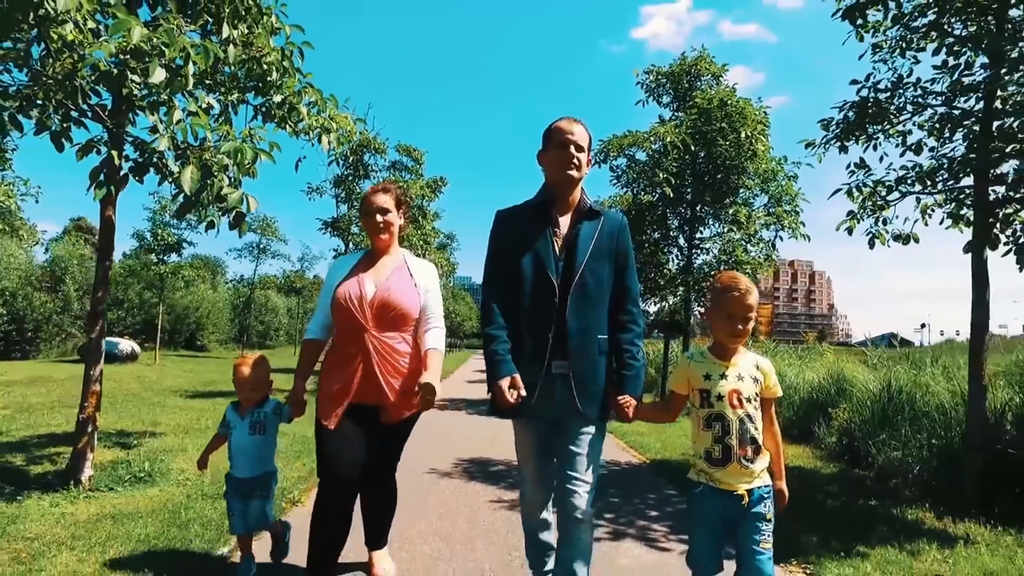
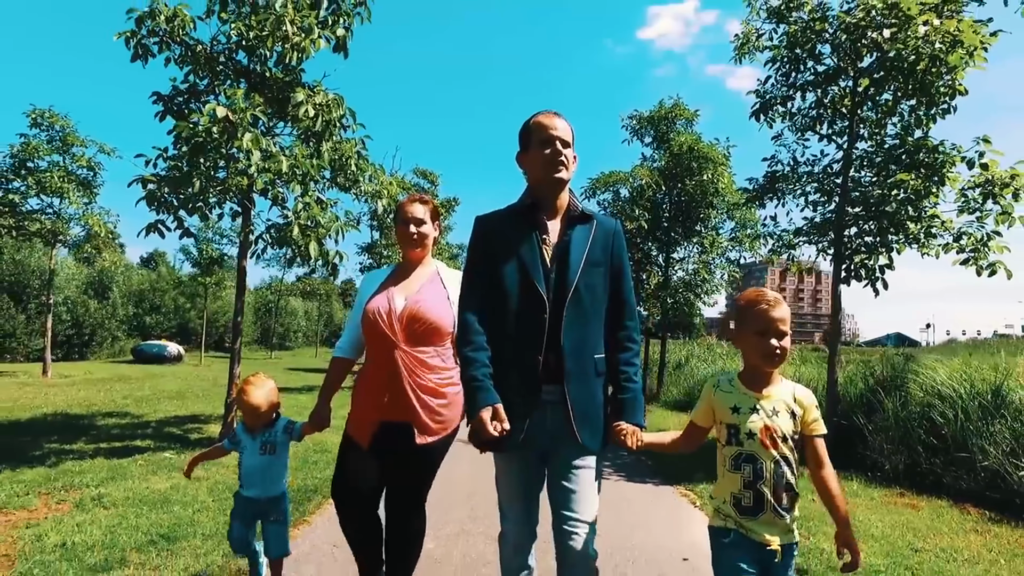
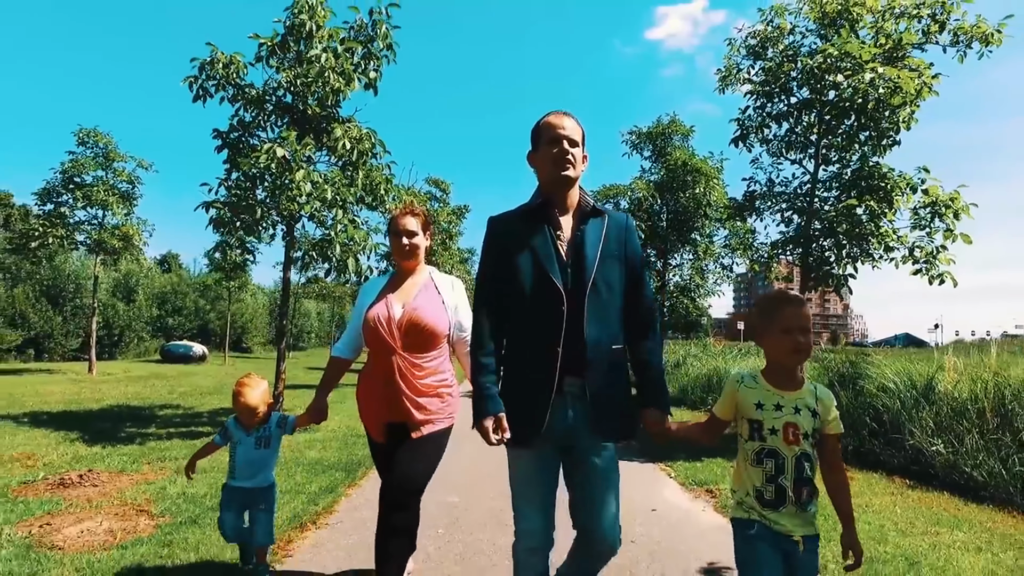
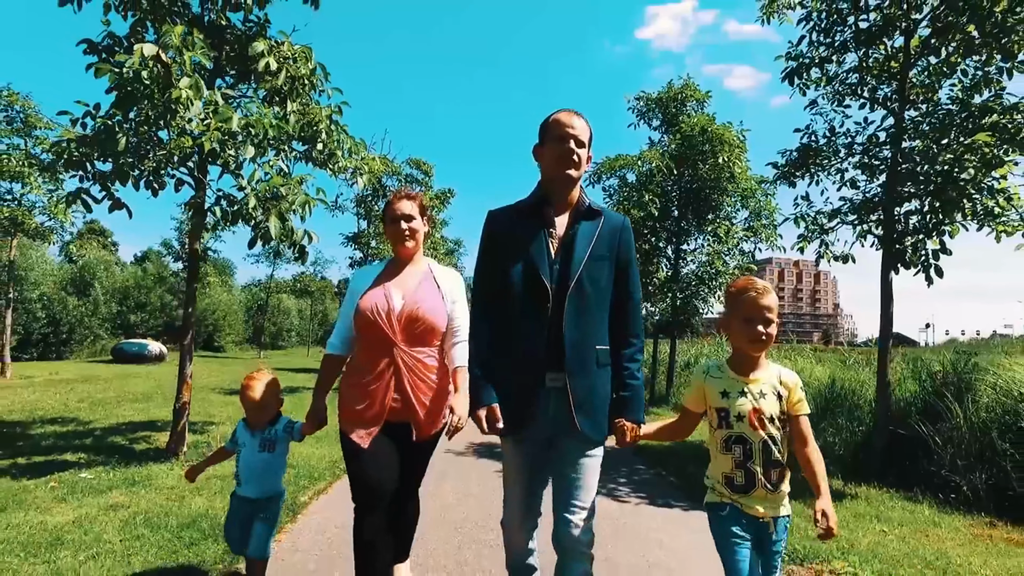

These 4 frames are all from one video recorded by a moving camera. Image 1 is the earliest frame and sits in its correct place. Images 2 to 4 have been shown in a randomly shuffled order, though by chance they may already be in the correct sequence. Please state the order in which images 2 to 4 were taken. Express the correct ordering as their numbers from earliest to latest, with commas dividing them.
4, 2, 3
